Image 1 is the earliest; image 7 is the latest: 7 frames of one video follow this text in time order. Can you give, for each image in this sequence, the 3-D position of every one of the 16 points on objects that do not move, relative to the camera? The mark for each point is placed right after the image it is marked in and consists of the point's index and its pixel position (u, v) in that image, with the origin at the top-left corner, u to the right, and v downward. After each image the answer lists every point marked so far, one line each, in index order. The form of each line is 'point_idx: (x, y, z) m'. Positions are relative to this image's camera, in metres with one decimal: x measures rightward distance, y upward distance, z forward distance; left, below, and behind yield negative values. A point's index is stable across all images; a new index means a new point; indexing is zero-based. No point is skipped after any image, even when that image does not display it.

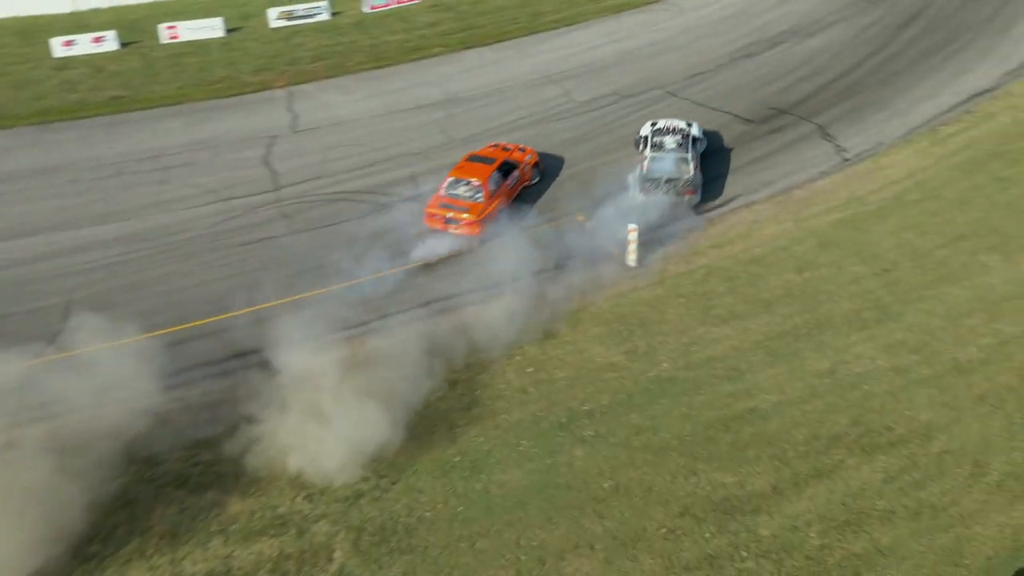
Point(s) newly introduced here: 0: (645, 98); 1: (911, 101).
0: (+2.5, +3.5, +15.2) m
1: (+7.1, +3.4, +14.4) m
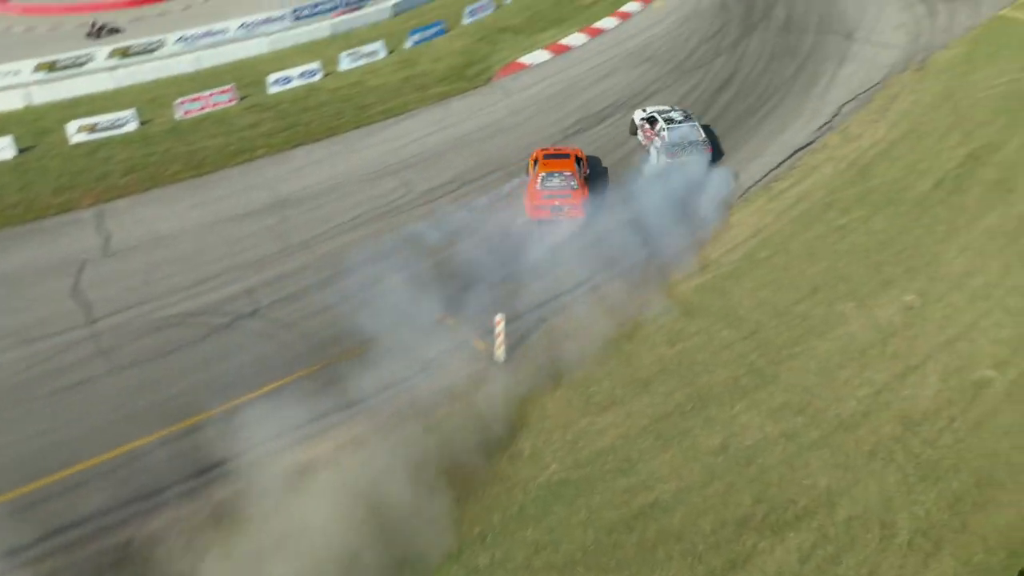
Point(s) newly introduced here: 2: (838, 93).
0: (-0.4, +1.9, +14.9) m
1: (+4.2, +2.4, +14.9) m
2: (+6.8, +4.1, +17.0) m
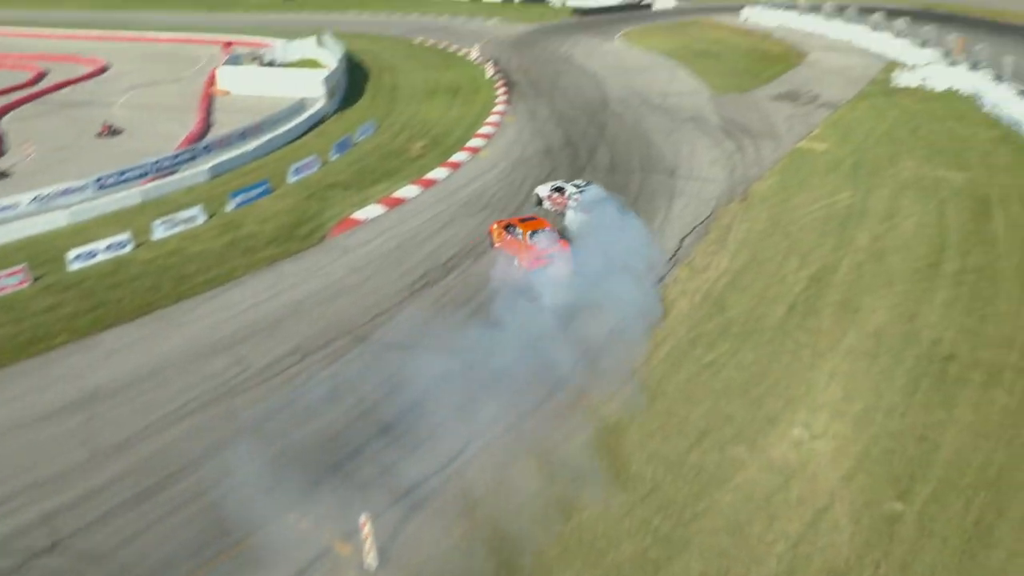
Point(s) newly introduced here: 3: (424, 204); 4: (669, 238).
0: (-2.9, -1.0, +13.5) m
1: (+1.6, -0.1, +14.5) m
2: (+3.5, +1.4, +17.4) m
3: (-2.1, +2.0, +19.7) m
4: (+3.1, +1.1, +16.8) m
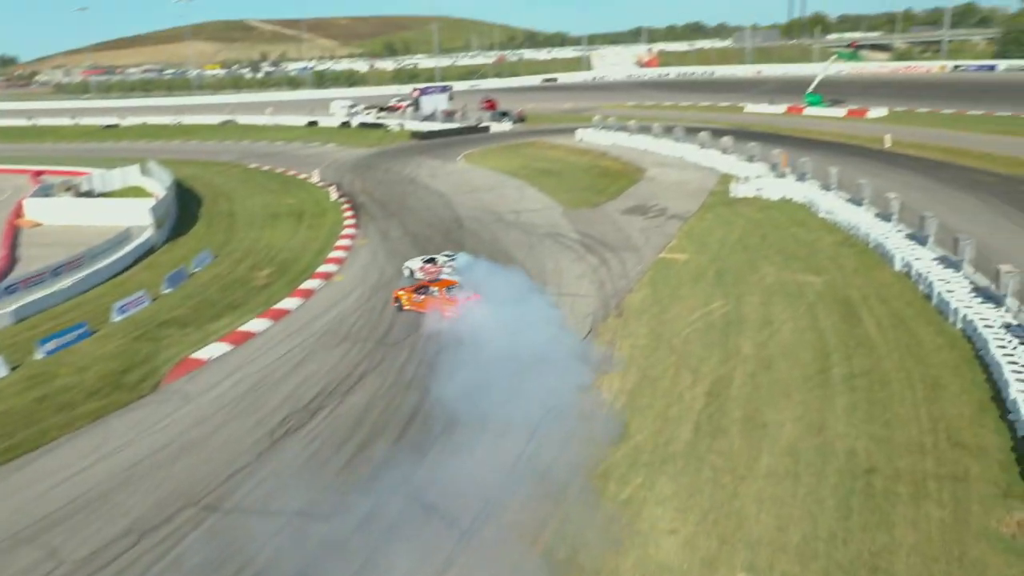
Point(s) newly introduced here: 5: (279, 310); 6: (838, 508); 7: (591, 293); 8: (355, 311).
0: (-4.5, -3.1, +11.0) m
1: (-0.3, -2.2, +13.0) m
2: (+0.9, -1.1, +16.3) m
3: (-5.0, -1.1, +17.7) m
4: (+0.7, -1.3, +15.7) m
5: (-5.5, -0.5, +19.5) m
6: (+4.0, -2.7, +10.2) m
7: (+1.9, -0.1, +19.5) m
8: (-3.6, -0.5, +19.3) m
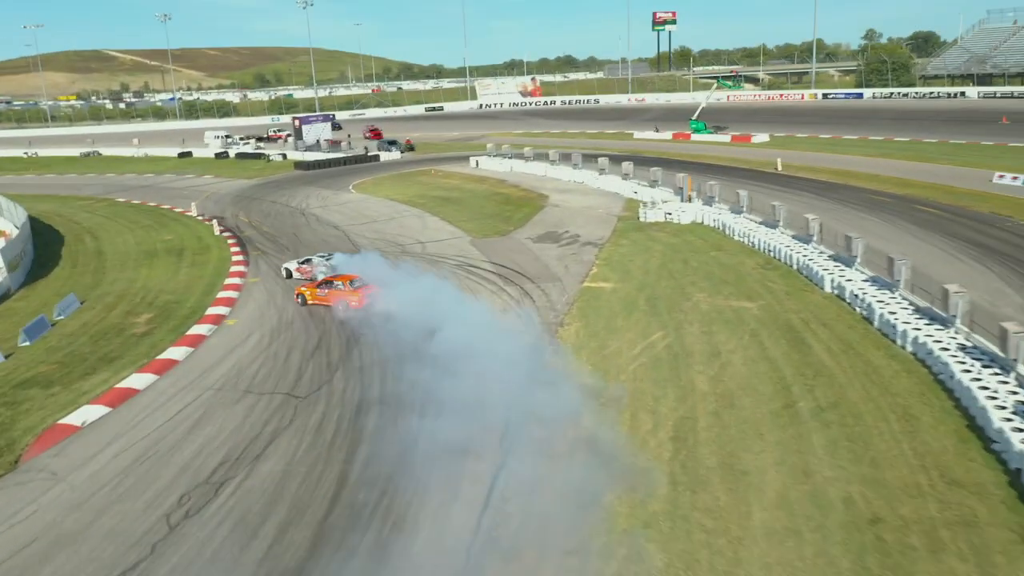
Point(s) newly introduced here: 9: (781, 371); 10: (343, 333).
0: (-4.8, -3.8, +8.6) m
1: (-1.0, -2.8, +11.1) m
2: (-0.3, -1.7, +14.6) m
3: (-6.4, -2.0, +15.1) m
4: (-0.4, -1.9, +14.0) m
5: (-7.1, -1.5, +16.9) m
6: (+3.7, -3.0, +8.9) m
7: (+0.2, -0.8, +18.0) m
8: (-5.2, -1.4, +16.9) m
9: (+4.7, -1.5, +14.6) m
10: (-3.7, -1.0, +18.3) m
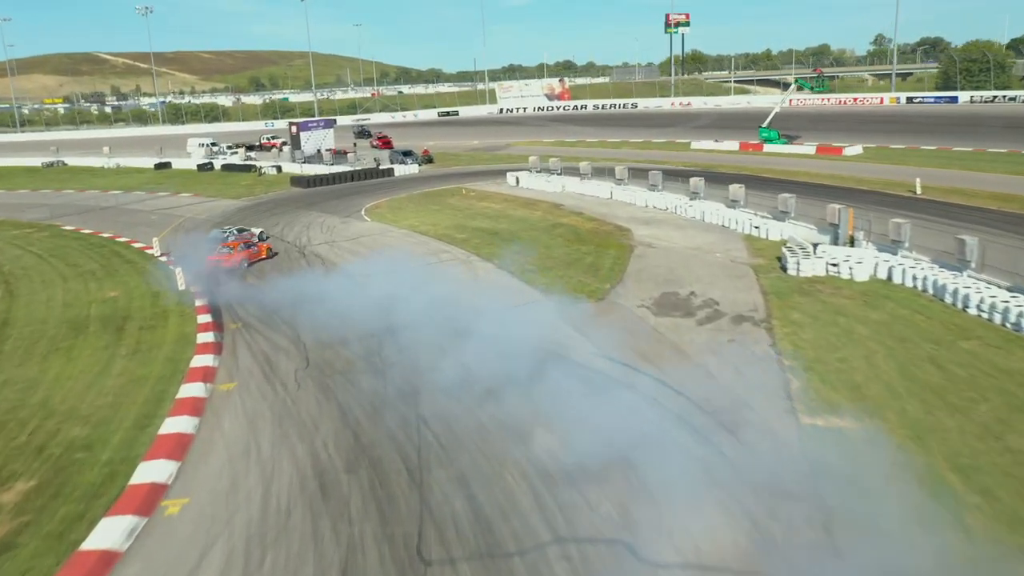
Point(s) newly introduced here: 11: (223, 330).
0: (-2.4, -5.7, -0.6) m
1: (+1.4, -4.7, +2.0) m
2: (+2.1, -3.7, +5.5) m
3: (-4.0, -3.9, +6.0) m
4: (+2.0, -3.9, +4.9) m
5: (-4.7, -3.5, +7.8) m
6: (+6.1, -4.9, -0.2) m
7: (+2.6, -2.8, +8.8) m
8: (-2.8, -3.4, +7.8) m
9: (+7.1, -3.4, +5.5) m
10: (-1.3, -3.0, +9.2) m
11: (-6.4, -0.9, +18.4) m
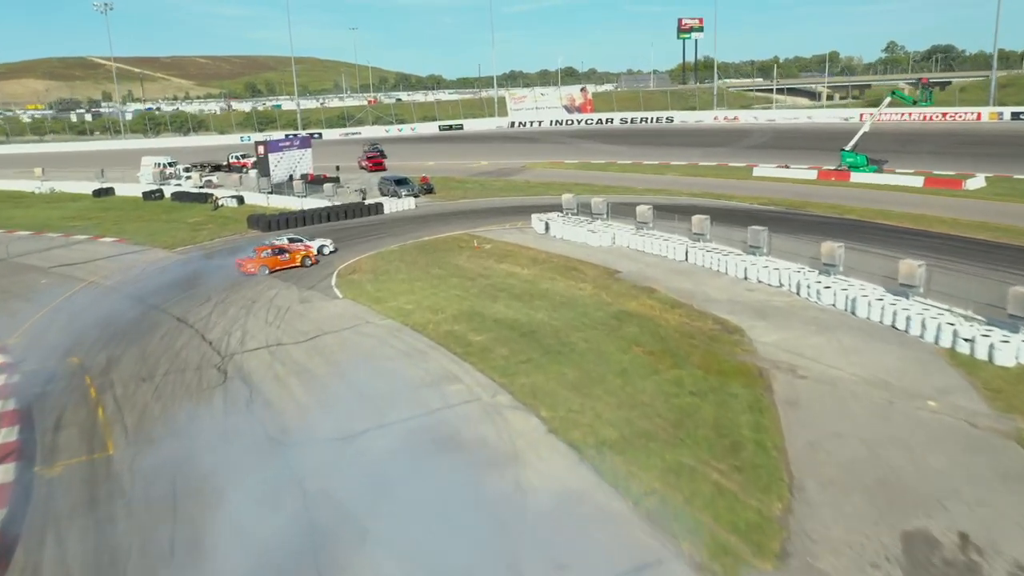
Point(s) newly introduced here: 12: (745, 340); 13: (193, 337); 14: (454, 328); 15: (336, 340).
0: (-1.4, -8.3, -10.6) m
1: (+2.4, -7.4, -8.0) m
2: (+3.0, -6.3, -4.5) m
3: (-3.0, -6.5, -4.0) m
4: (+3.0, -6.5, -5.1) m
5: (-3.8, -6.1, -2.2) m
6: (+7.1, -7.6, -10.2) m
7: (+3.5, -5.5, -1.1) m
8: (-1.9, -6.1, -2.2) m
9: (+8.1, -6.1, -4.5) m
10: (-0.4, -5.6, -0.8) m
11: (-5.5, -3.6, +8.4) m
12: (+4.8, -1.0, +16.7) m
13: (-7.2, -1.1, +18.5) m
14: (-1.3, -1.0, +18.1) m
15: (-3.8, -1.1, +17.8) m
